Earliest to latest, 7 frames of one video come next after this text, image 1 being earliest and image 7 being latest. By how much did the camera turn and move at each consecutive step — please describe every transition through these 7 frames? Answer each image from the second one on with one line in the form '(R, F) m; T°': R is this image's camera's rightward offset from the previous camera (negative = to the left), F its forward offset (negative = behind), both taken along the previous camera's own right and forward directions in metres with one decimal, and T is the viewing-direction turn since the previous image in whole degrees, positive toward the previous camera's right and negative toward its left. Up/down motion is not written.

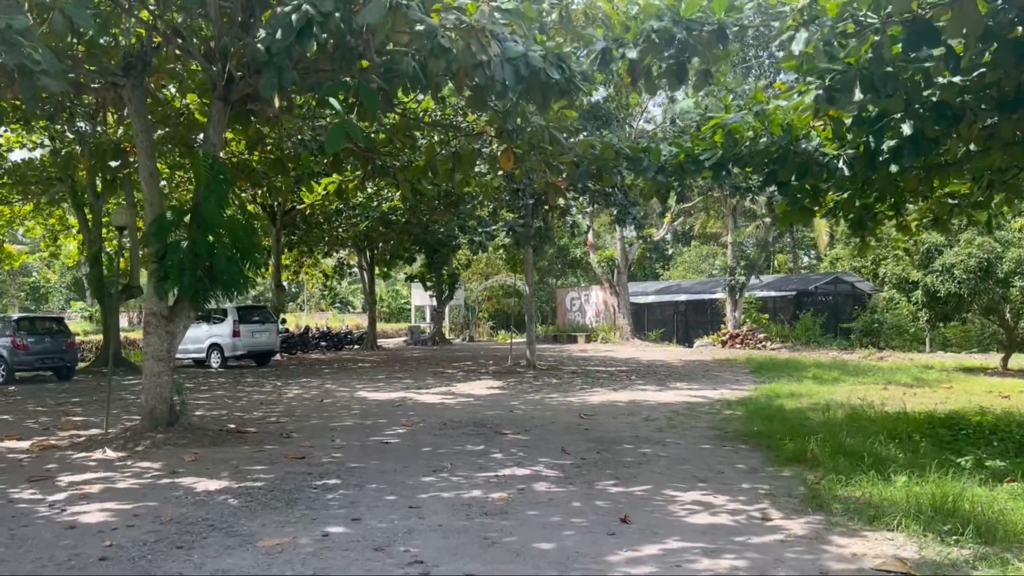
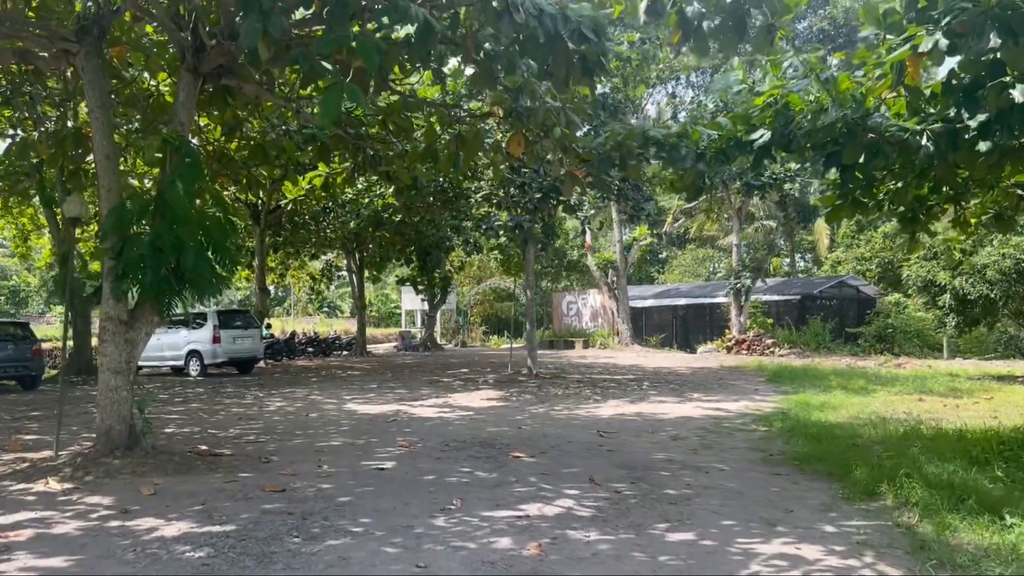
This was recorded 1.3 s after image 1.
(-0.2, +1.2) m; +1°
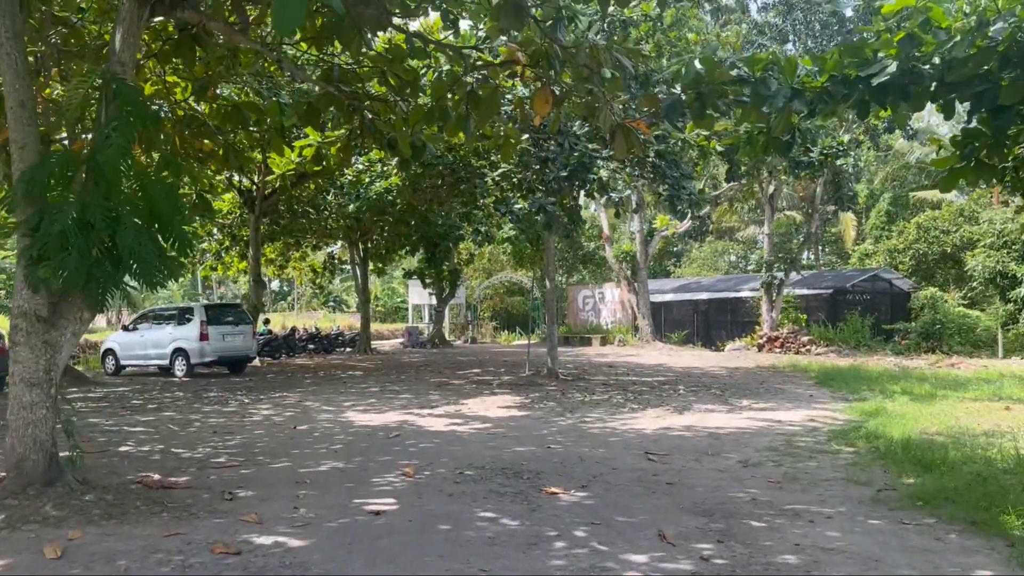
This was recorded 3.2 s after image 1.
(-0.2, +1.7) m; -1°
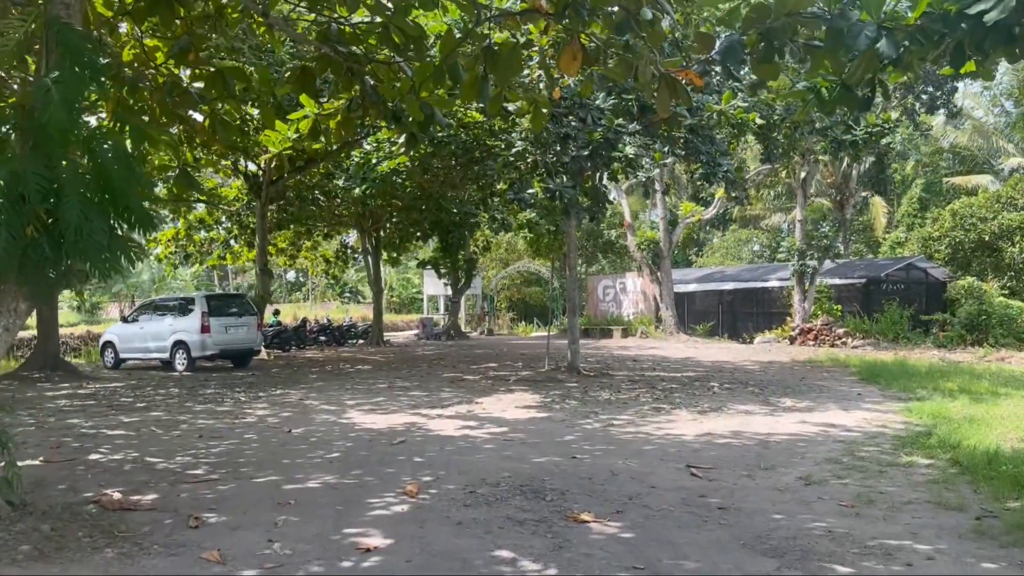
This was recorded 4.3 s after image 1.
(0.0, +1.0) m; -1°
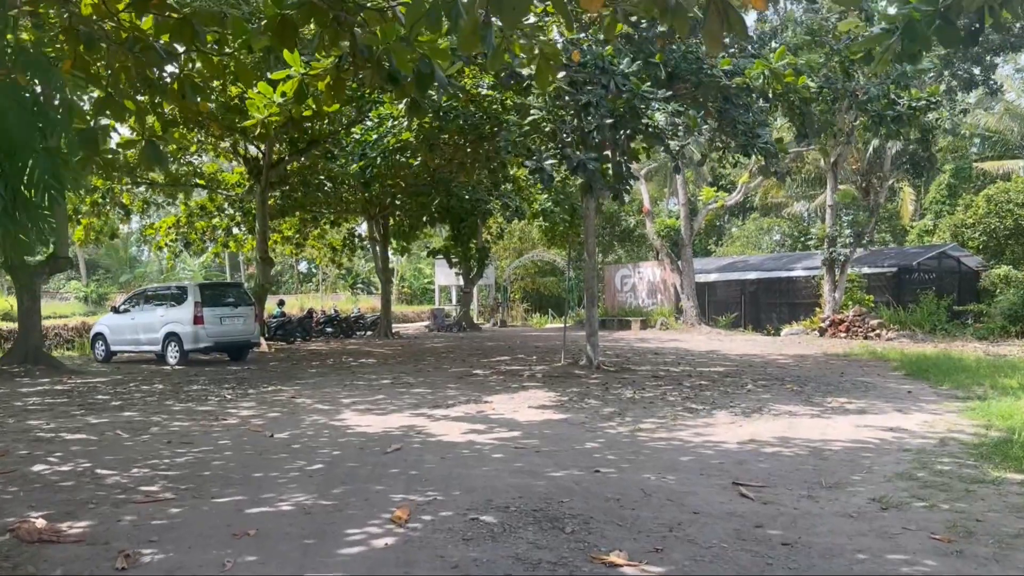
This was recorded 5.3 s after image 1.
(0.0, +1.1) m; -1°
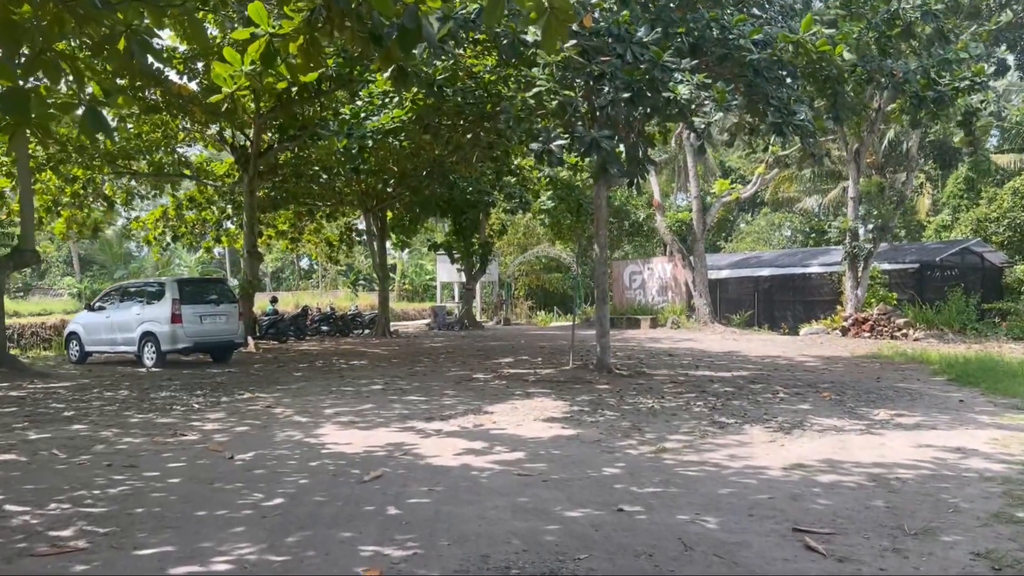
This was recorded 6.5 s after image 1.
(0.0, +1.2) m; 0°
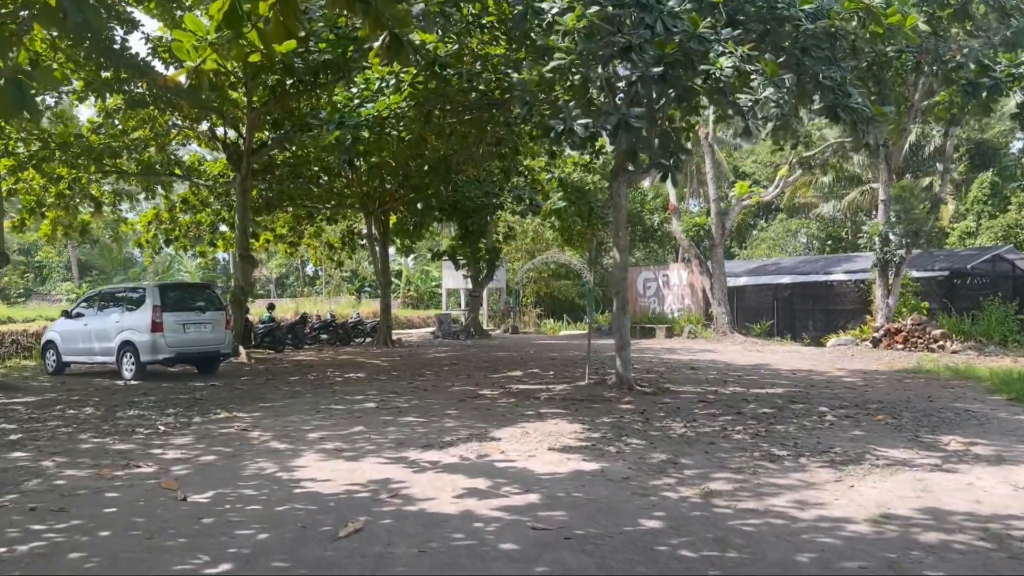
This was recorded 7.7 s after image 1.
(0.0, +1.1) m; -1°
